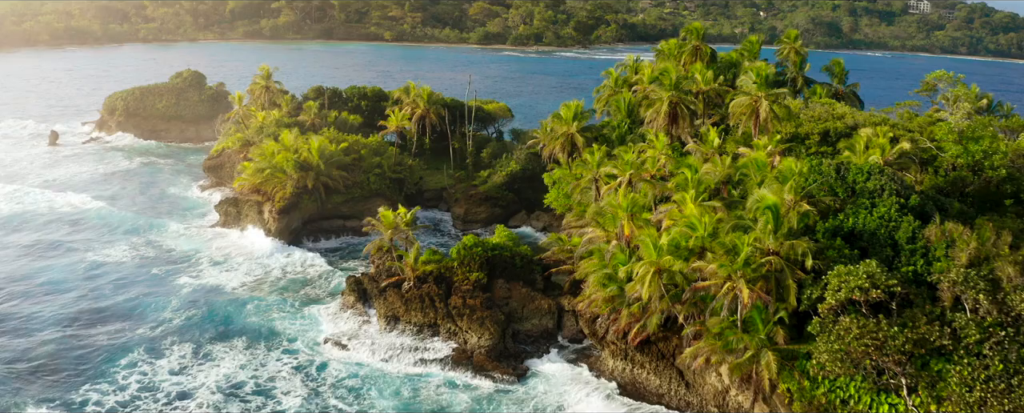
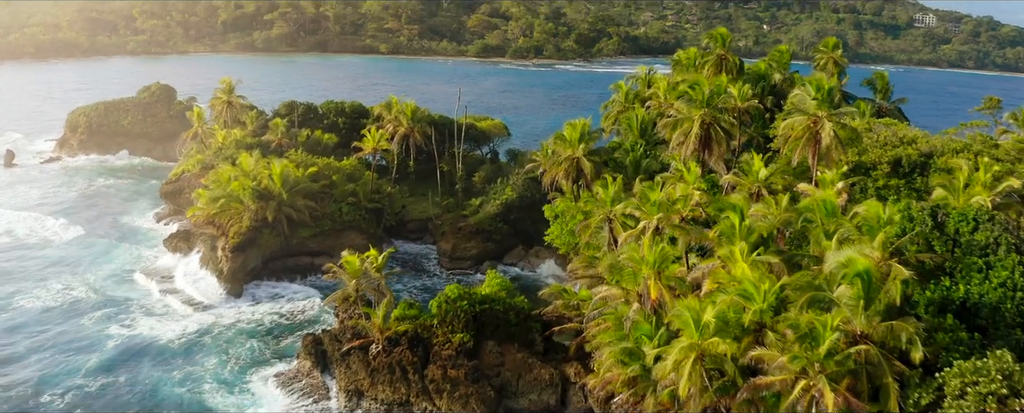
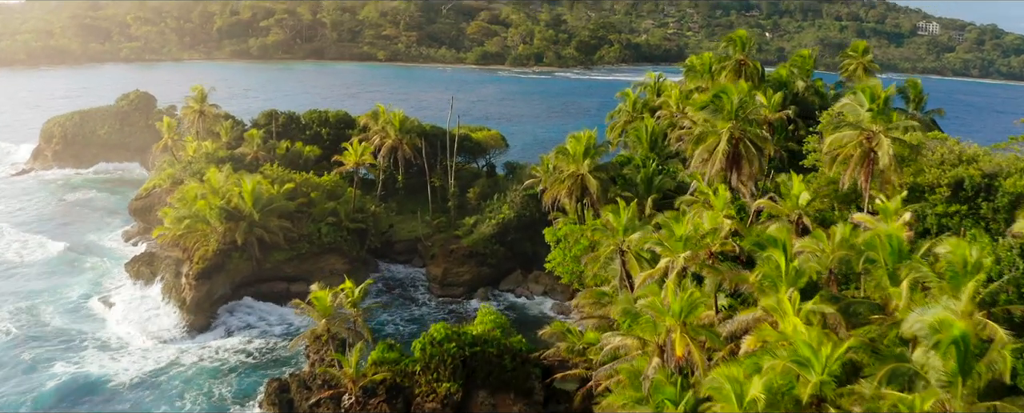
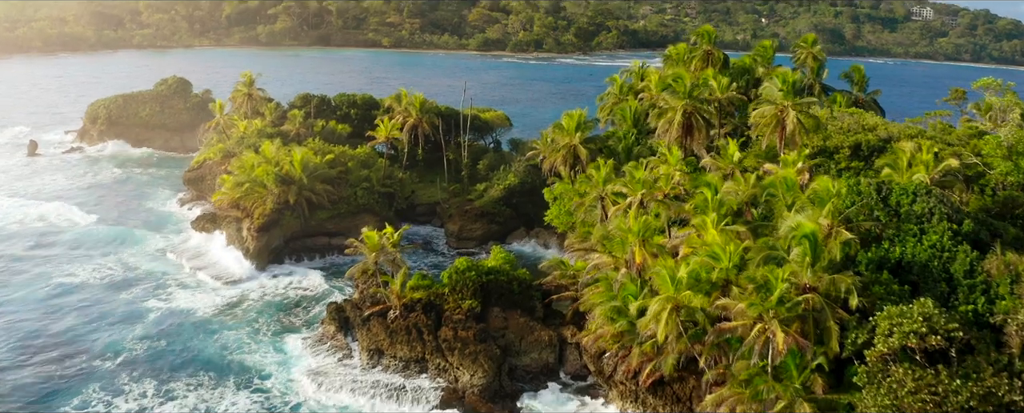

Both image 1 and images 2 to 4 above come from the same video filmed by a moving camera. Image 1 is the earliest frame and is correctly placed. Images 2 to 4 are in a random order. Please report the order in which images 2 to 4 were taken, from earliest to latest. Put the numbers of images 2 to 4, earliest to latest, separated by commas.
4, 2, 3
